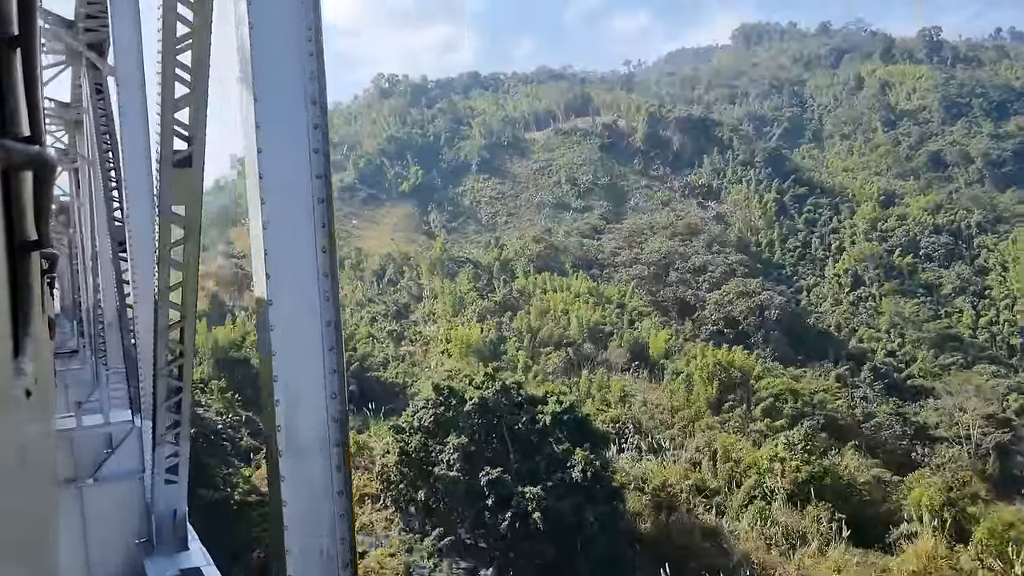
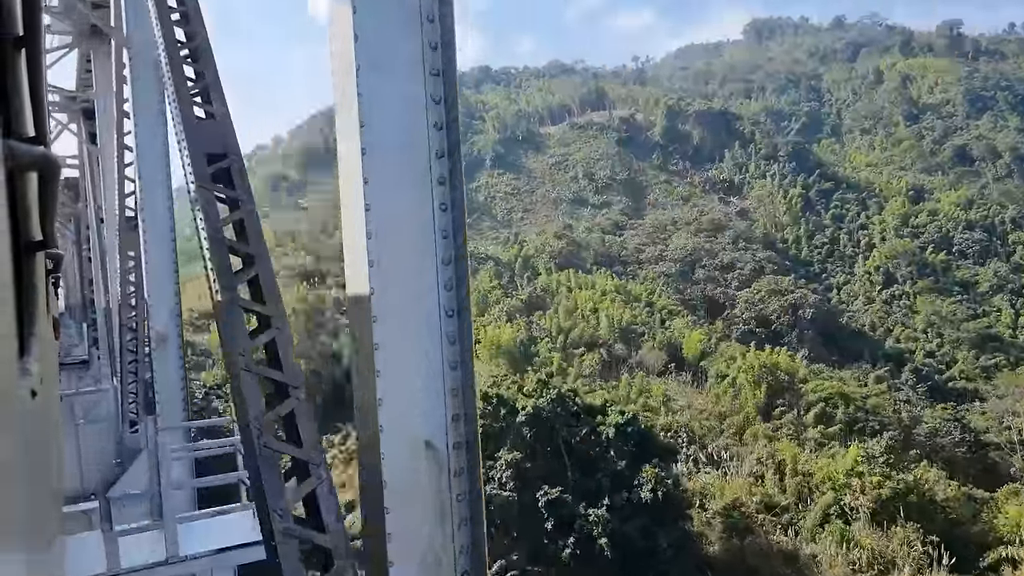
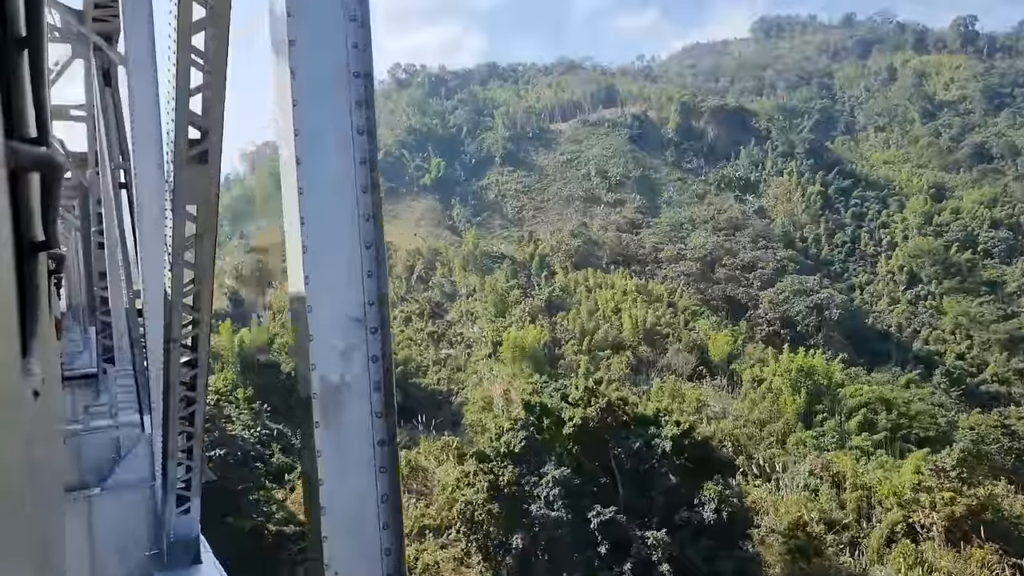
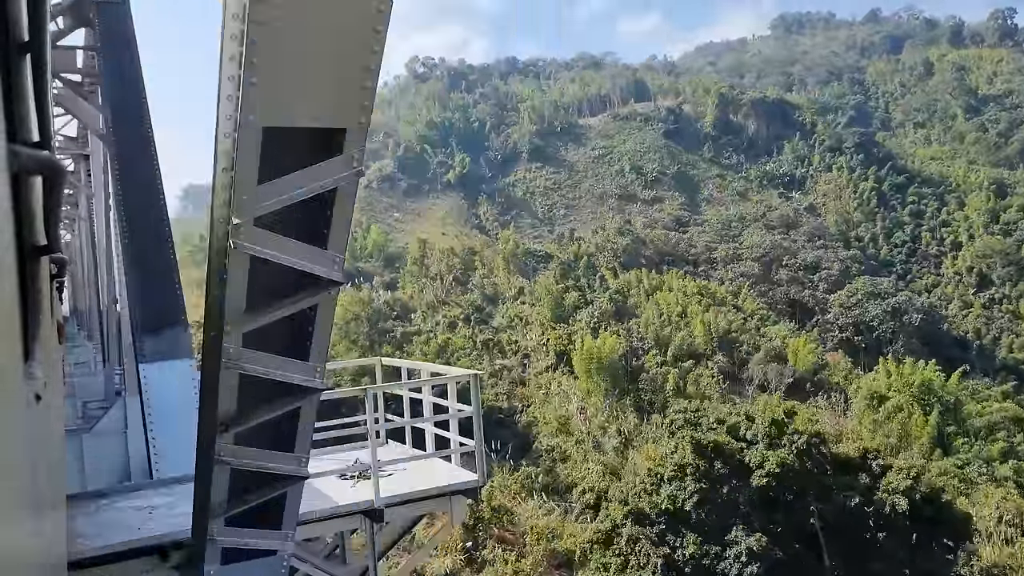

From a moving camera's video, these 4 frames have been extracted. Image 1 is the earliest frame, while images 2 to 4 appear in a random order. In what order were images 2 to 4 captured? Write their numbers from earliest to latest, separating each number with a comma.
2, 3, 4
